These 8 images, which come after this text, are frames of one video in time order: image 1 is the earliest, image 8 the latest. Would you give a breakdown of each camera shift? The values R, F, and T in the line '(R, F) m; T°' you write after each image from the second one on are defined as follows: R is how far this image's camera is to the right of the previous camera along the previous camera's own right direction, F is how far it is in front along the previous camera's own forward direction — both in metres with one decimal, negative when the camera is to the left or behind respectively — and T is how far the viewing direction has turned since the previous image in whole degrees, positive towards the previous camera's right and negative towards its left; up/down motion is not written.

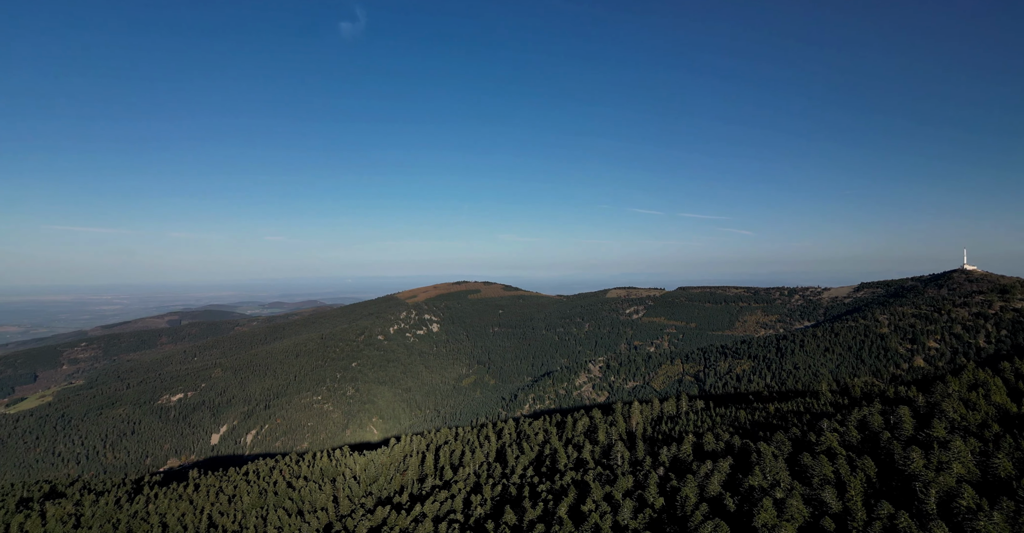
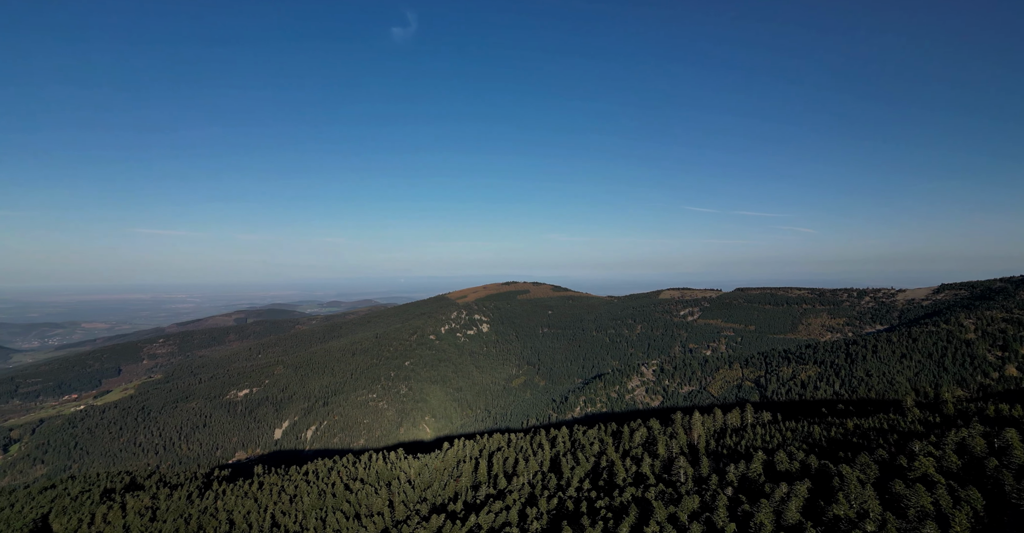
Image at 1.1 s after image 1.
(-0.6, +1.5) m; -5°
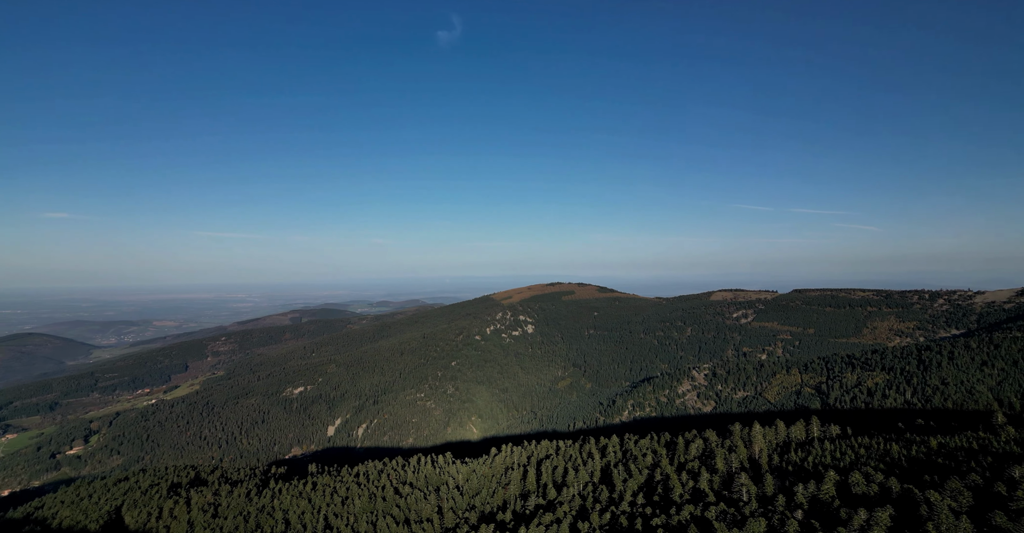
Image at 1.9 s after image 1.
(-0.5, +1.4) m; -5°
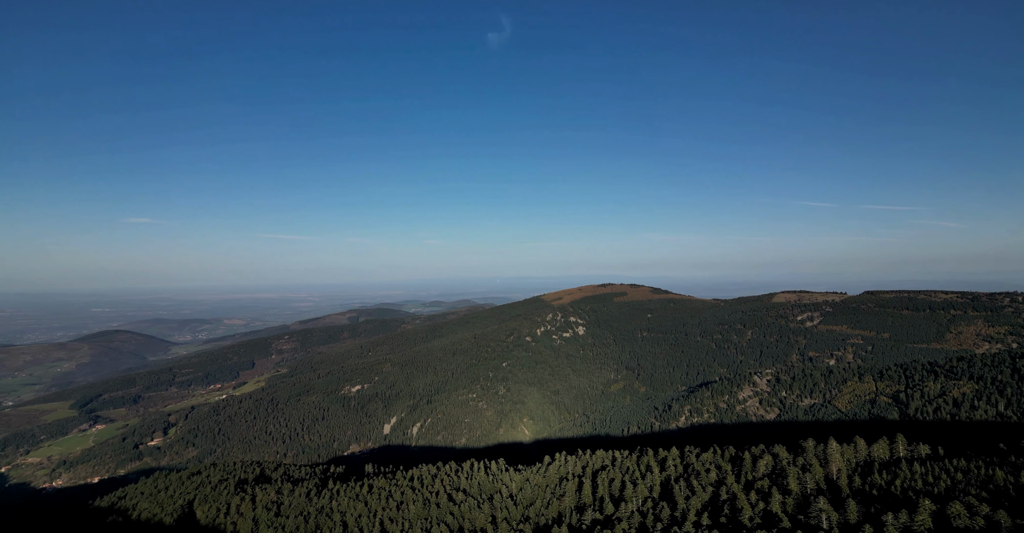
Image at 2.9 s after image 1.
(-0.4, +1.9) m; -5°
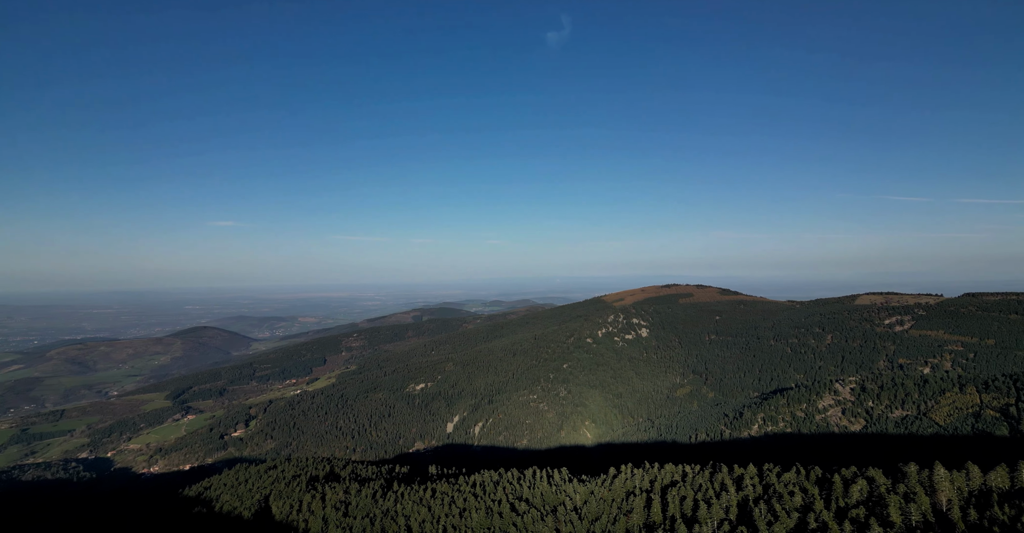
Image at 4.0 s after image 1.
(-0.4, +2.4) m; -6°
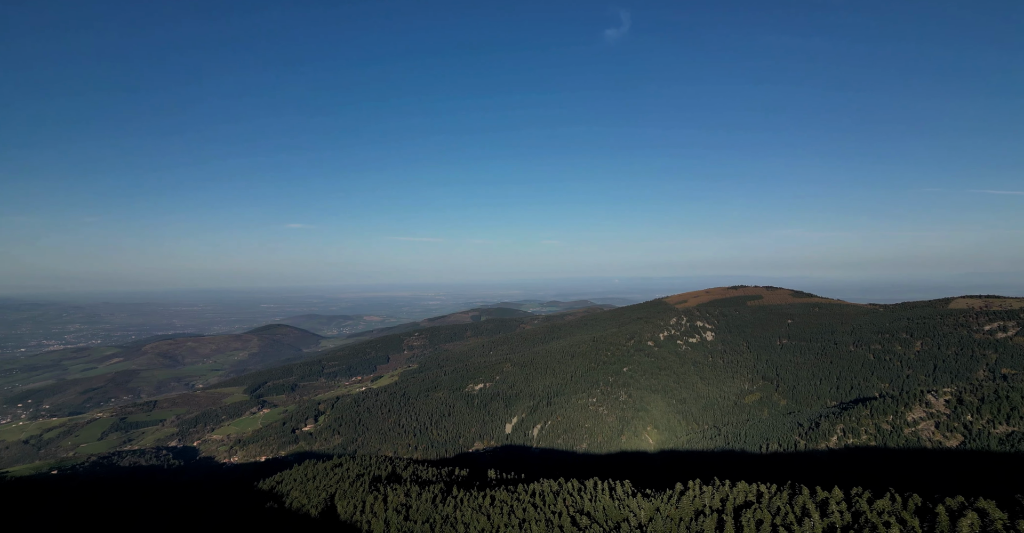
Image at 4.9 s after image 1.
(-0.2, +2.6) m; -6°
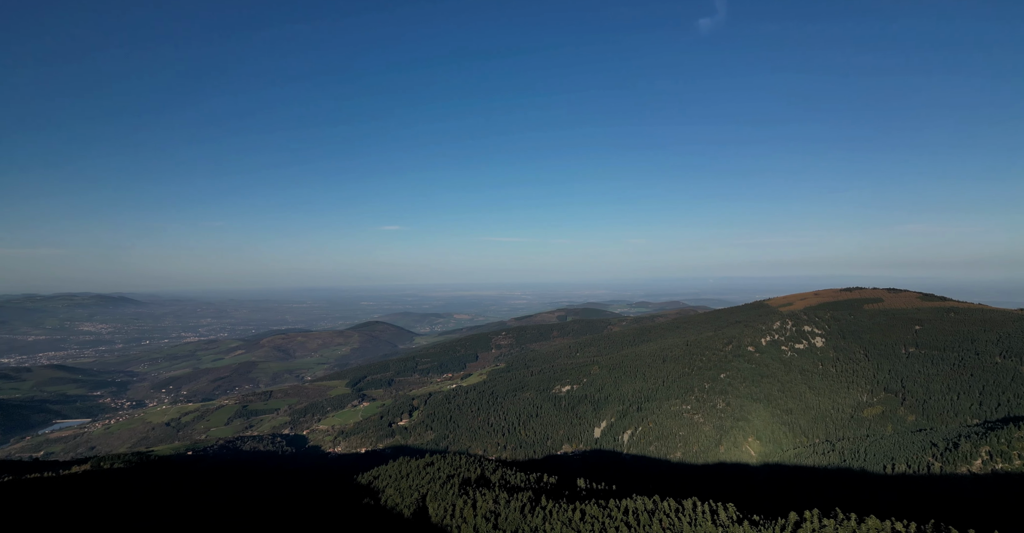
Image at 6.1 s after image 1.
(-0.4, +4.1) m; -9°
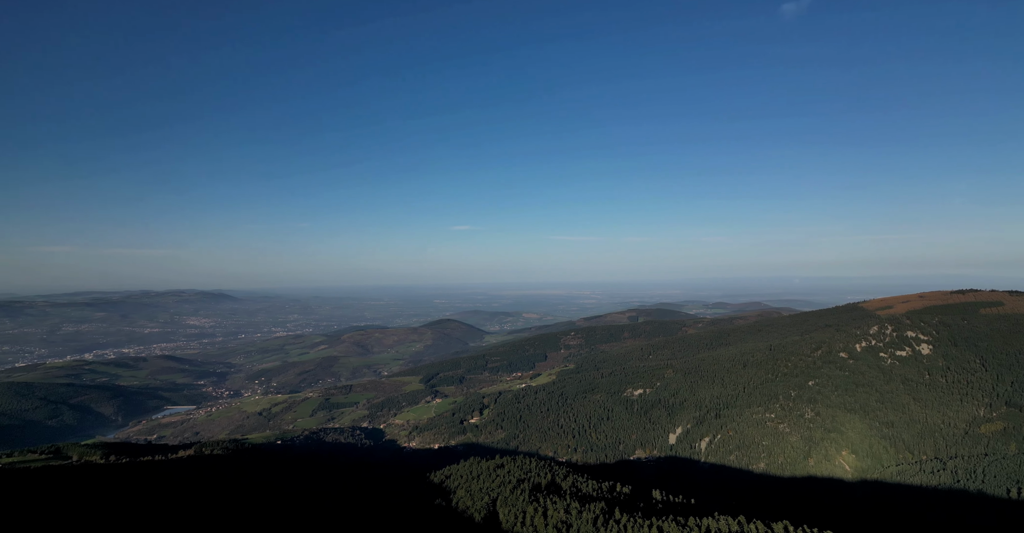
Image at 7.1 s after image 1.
(-0.4, +4.1) m; -7°
